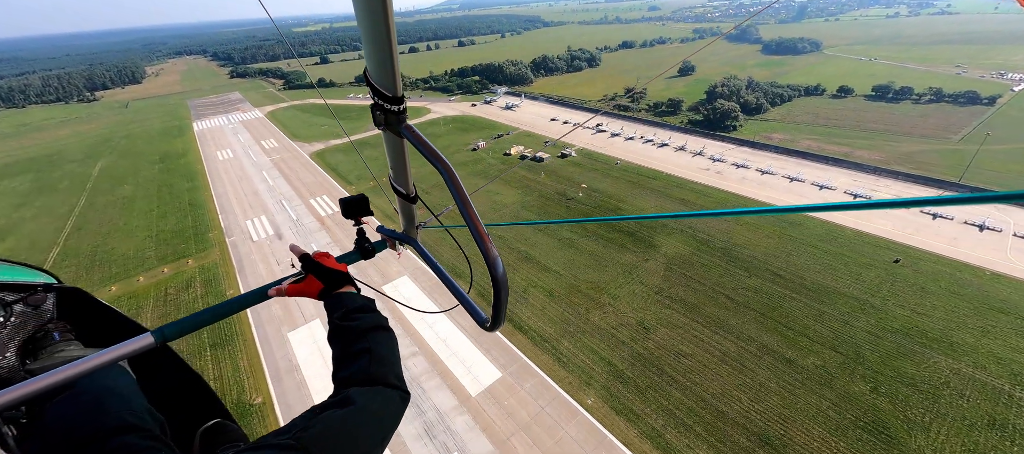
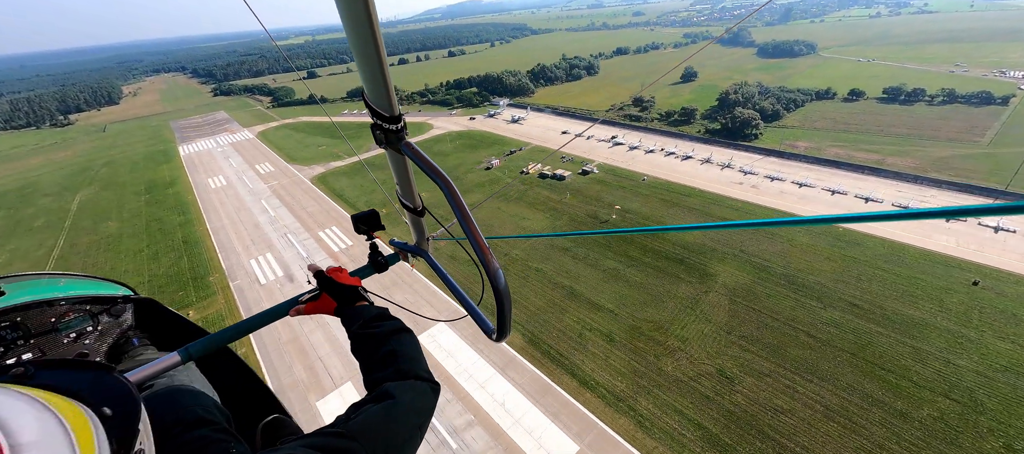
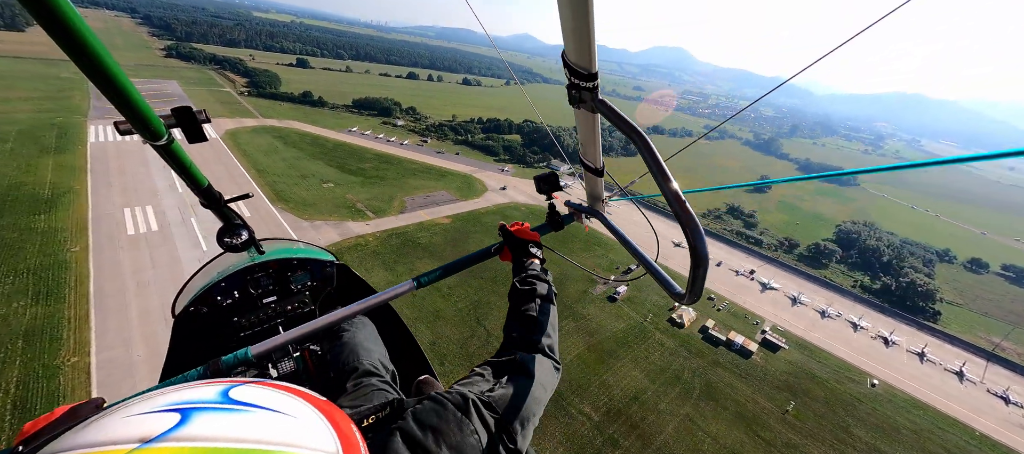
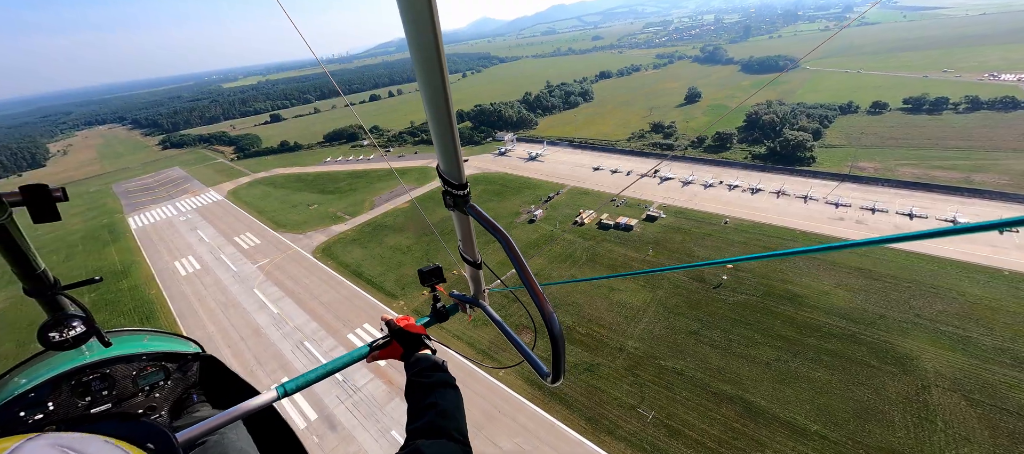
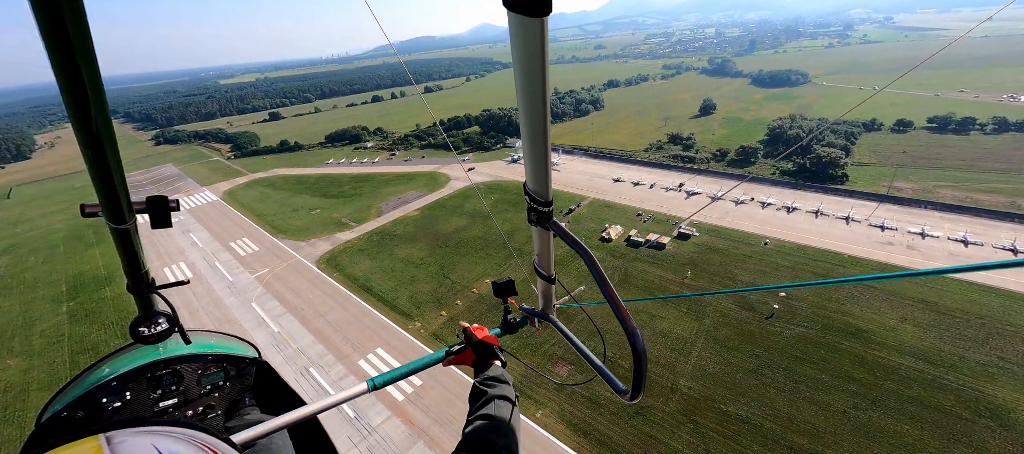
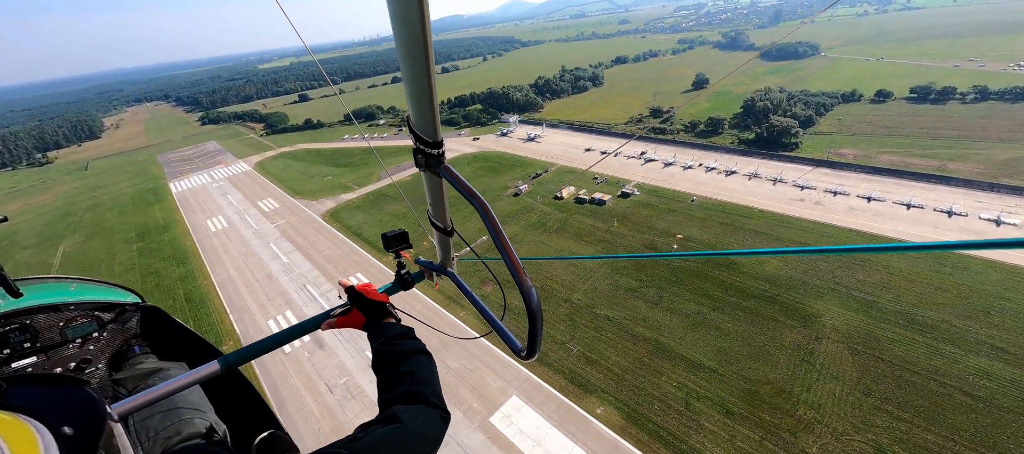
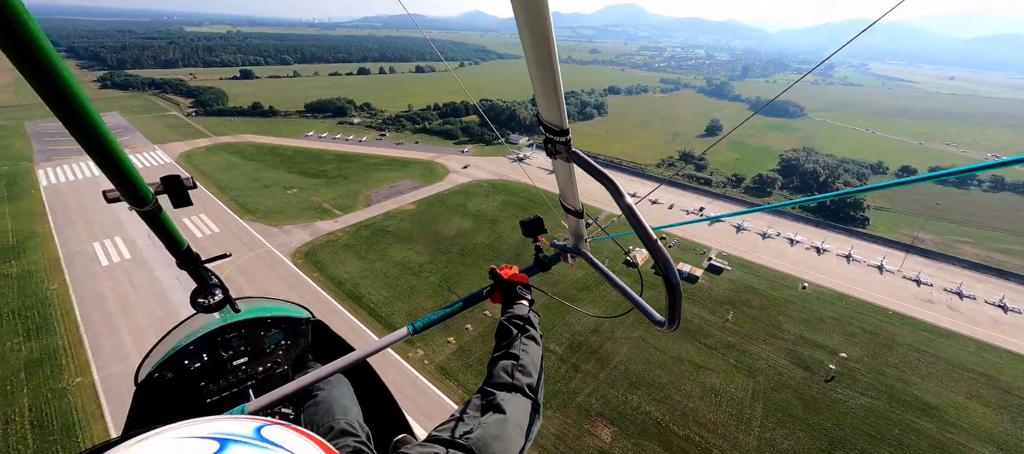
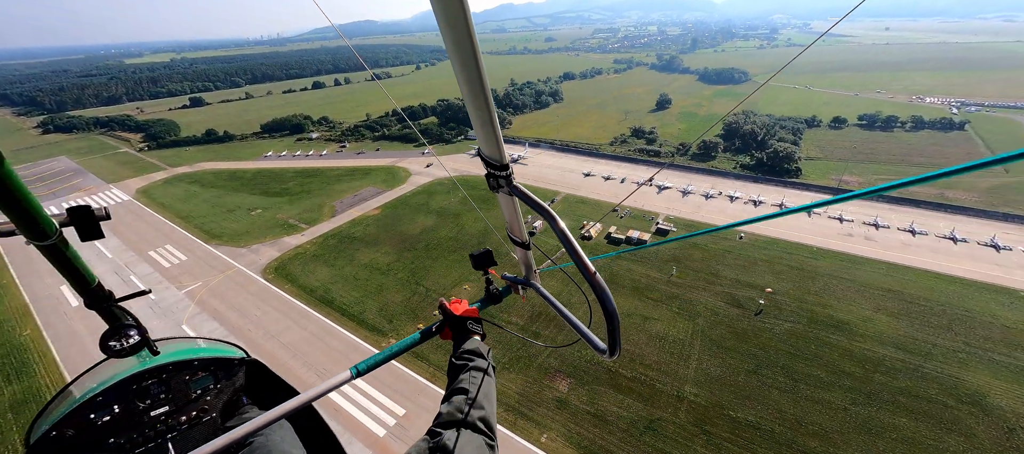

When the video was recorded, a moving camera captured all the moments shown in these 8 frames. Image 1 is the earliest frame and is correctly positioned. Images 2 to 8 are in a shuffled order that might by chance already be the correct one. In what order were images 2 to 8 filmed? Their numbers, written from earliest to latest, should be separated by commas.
2, 6, 4, 5, 8, 7, 3
